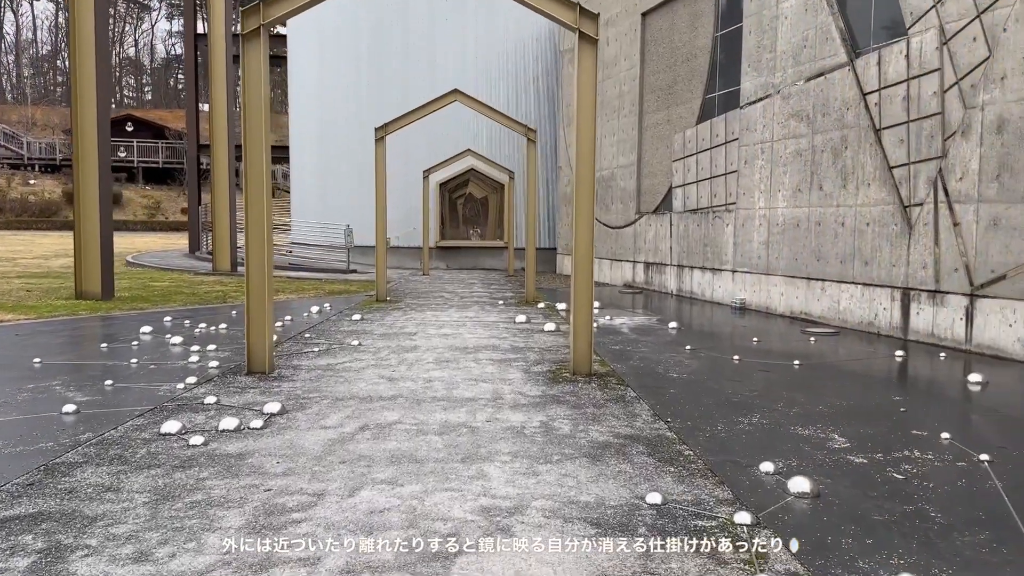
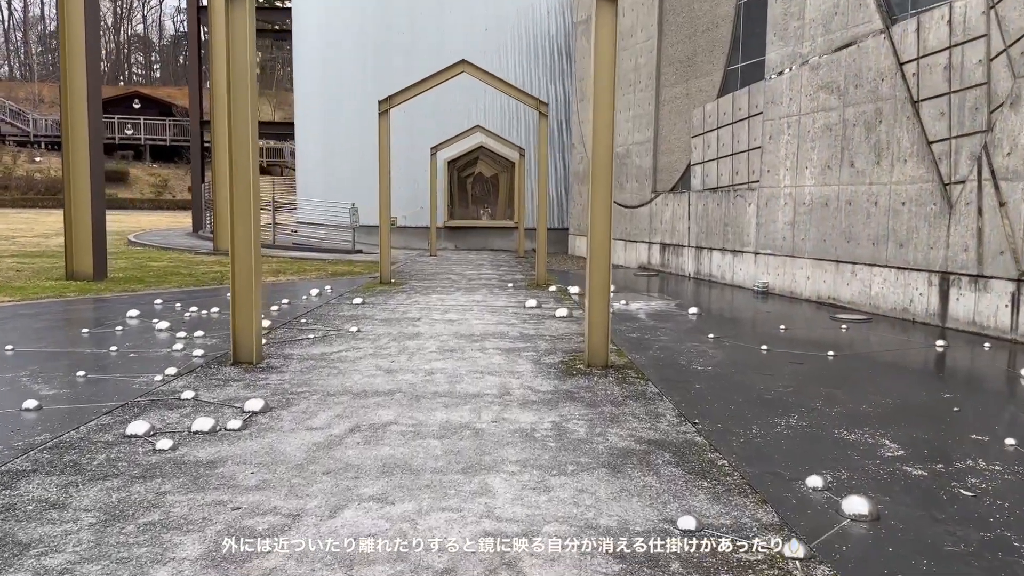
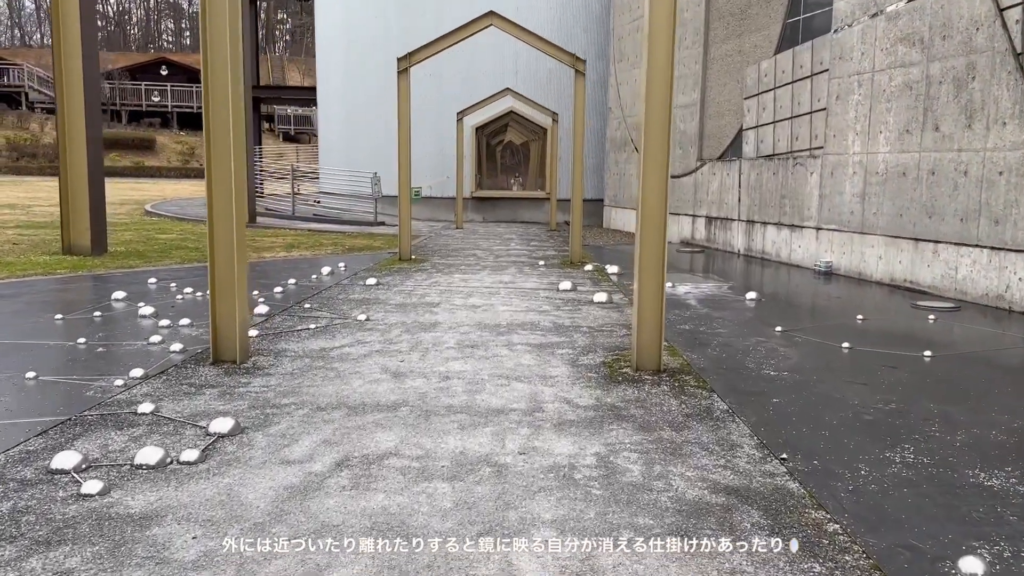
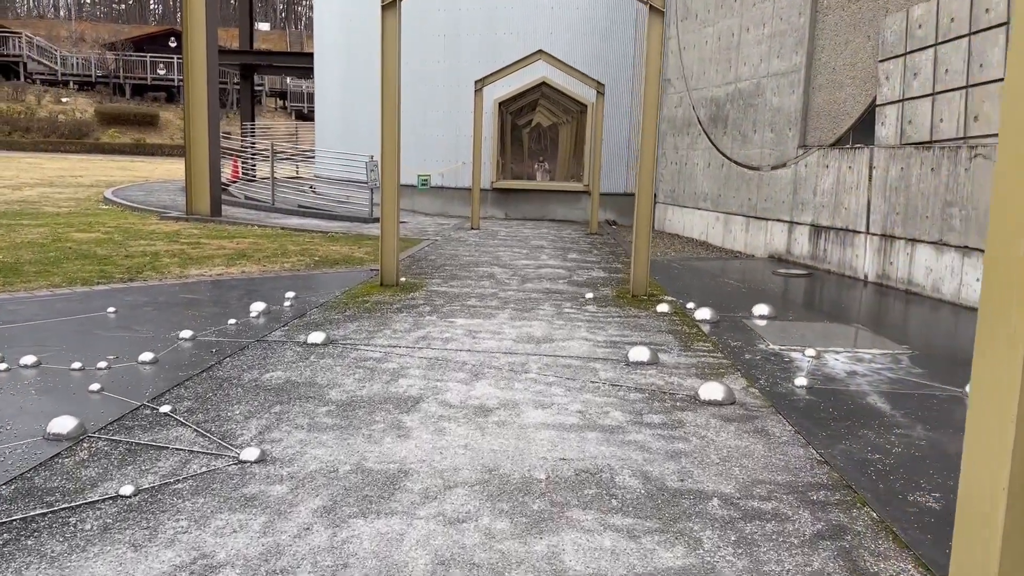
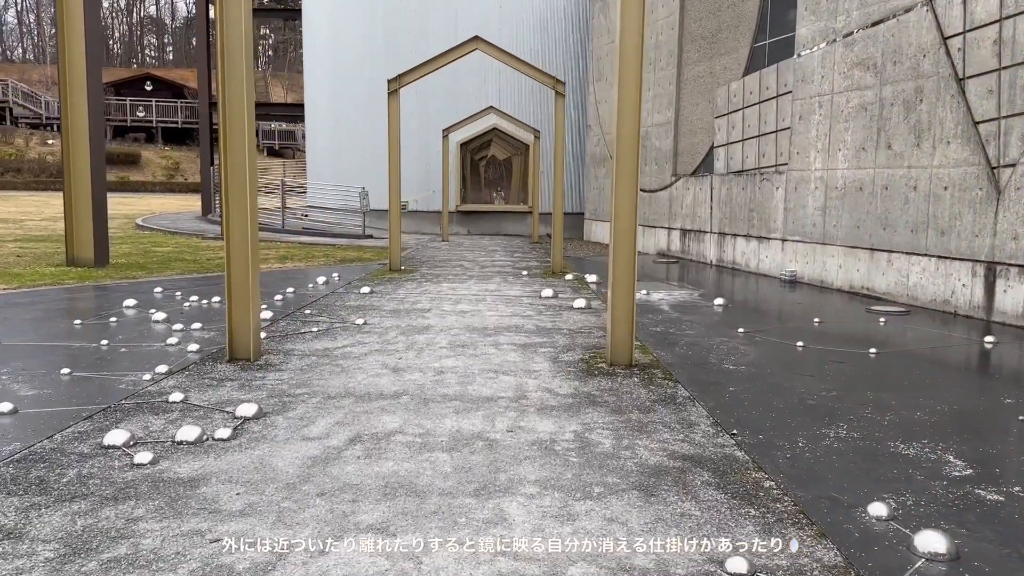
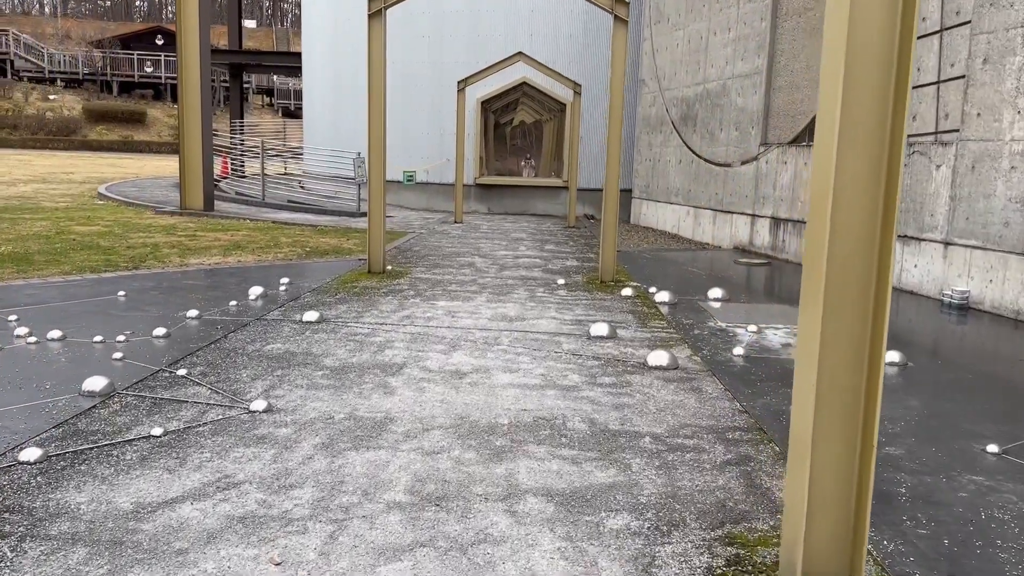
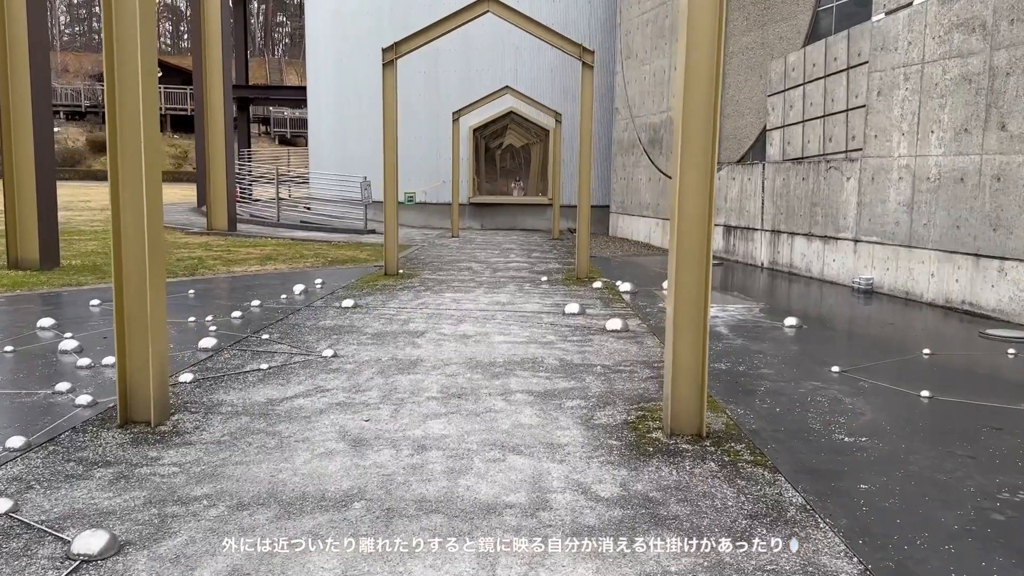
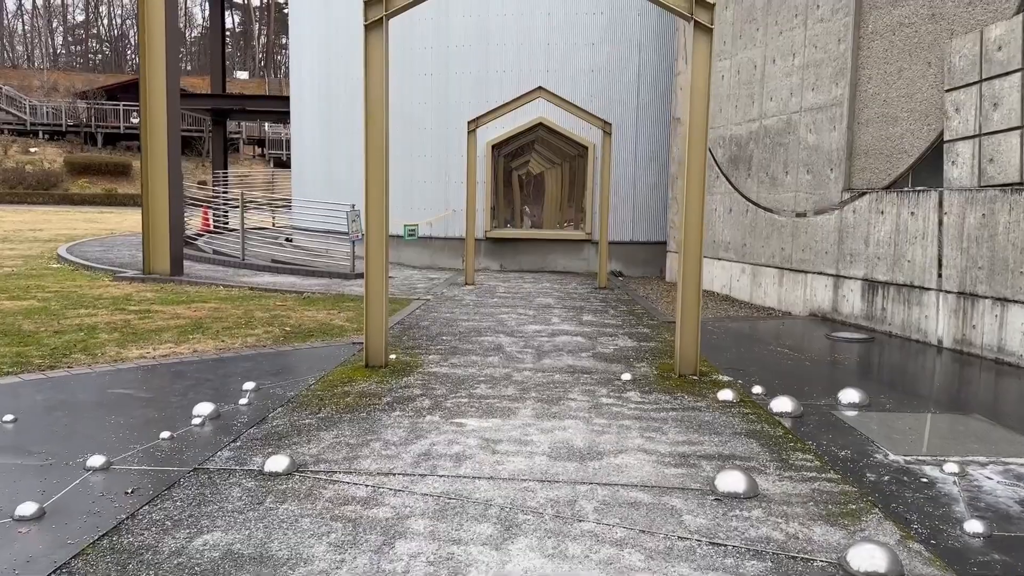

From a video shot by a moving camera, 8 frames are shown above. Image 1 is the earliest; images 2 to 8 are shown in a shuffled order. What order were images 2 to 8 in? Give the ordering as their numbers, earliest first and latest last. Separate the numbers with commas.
2, 5, 3, 7, 6, 4, 8
